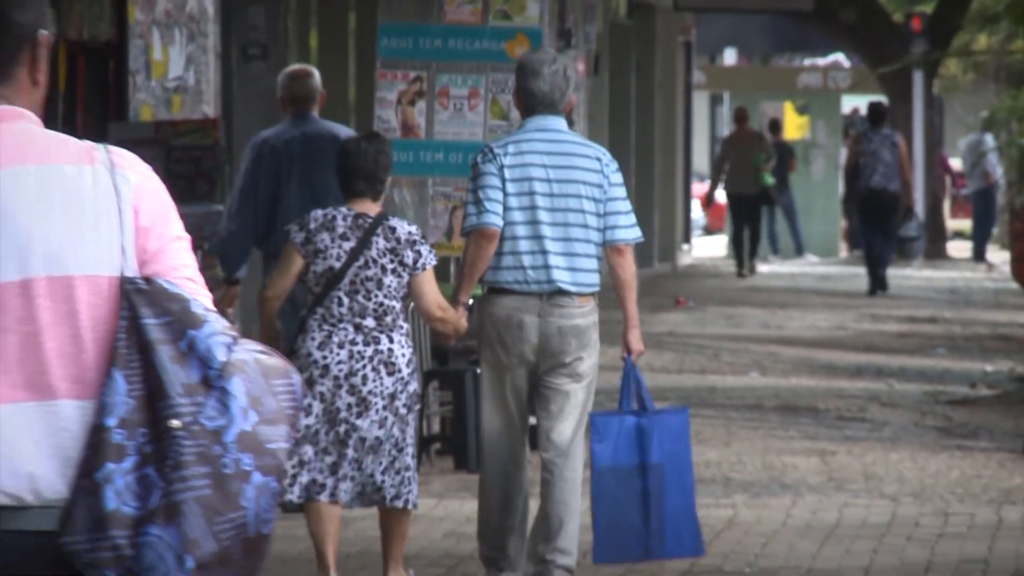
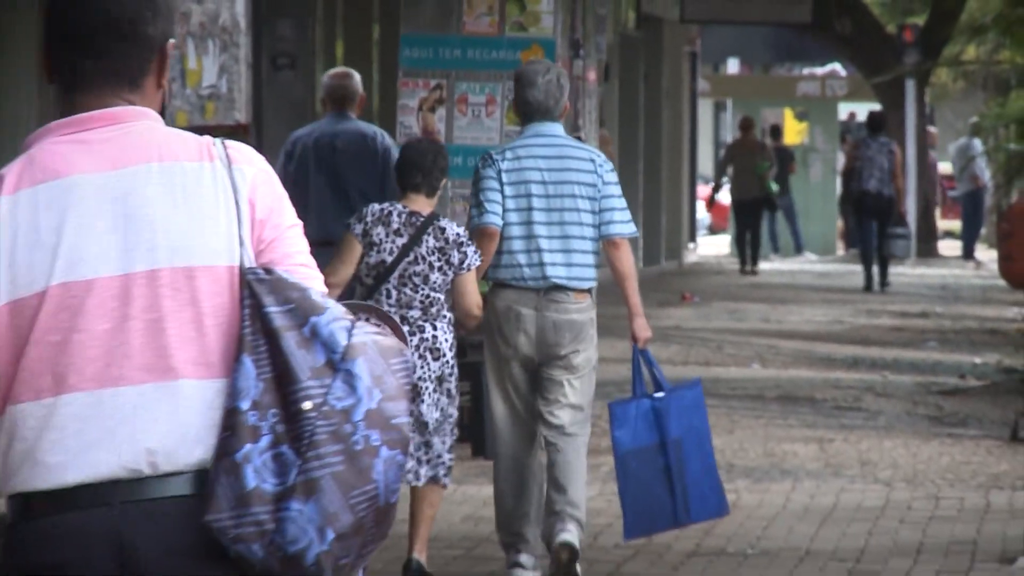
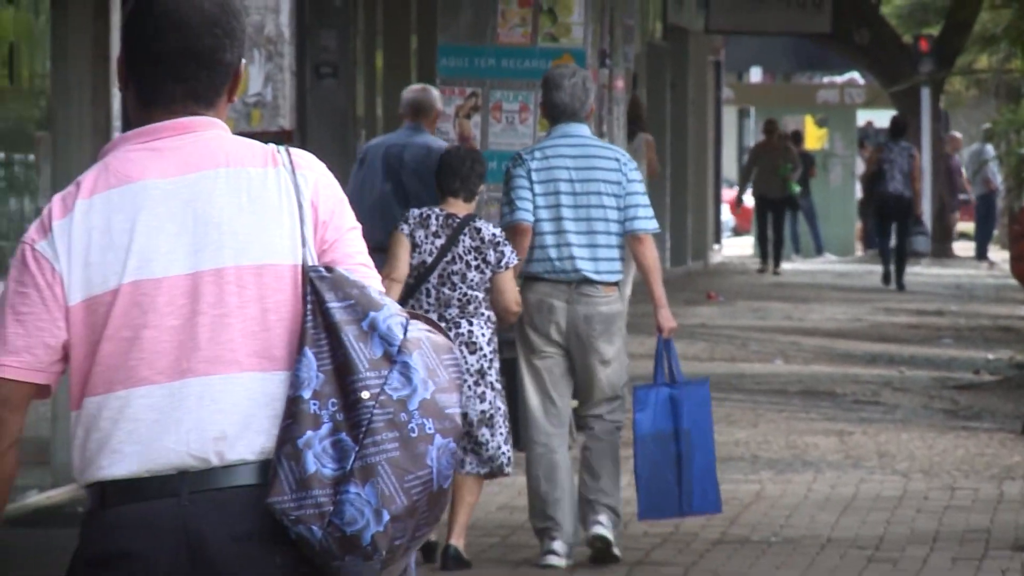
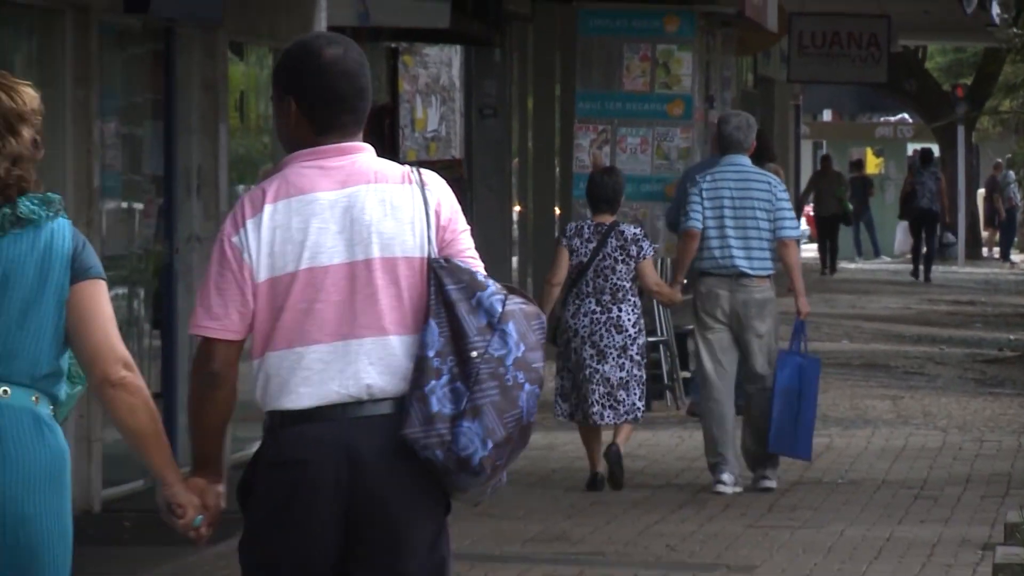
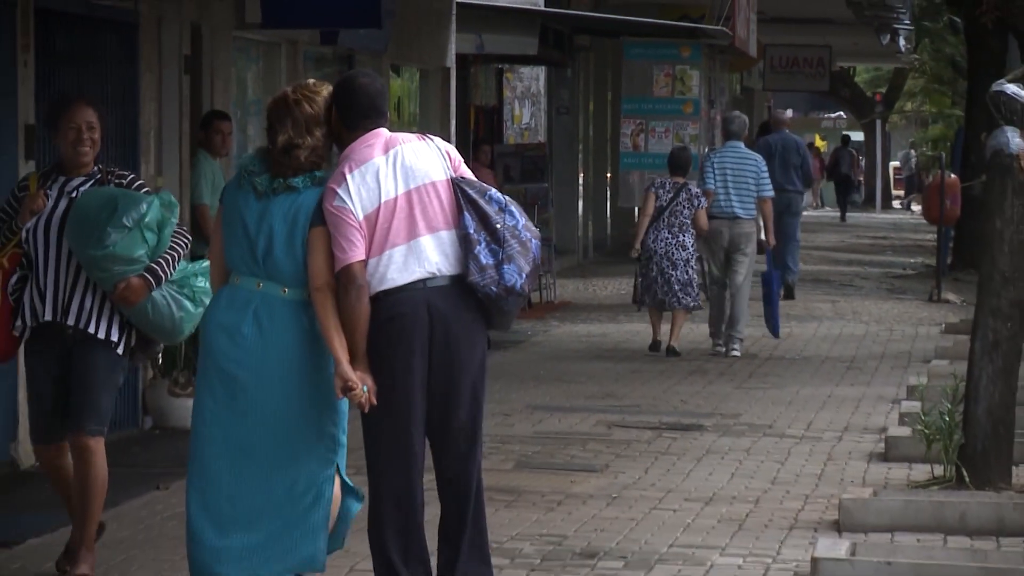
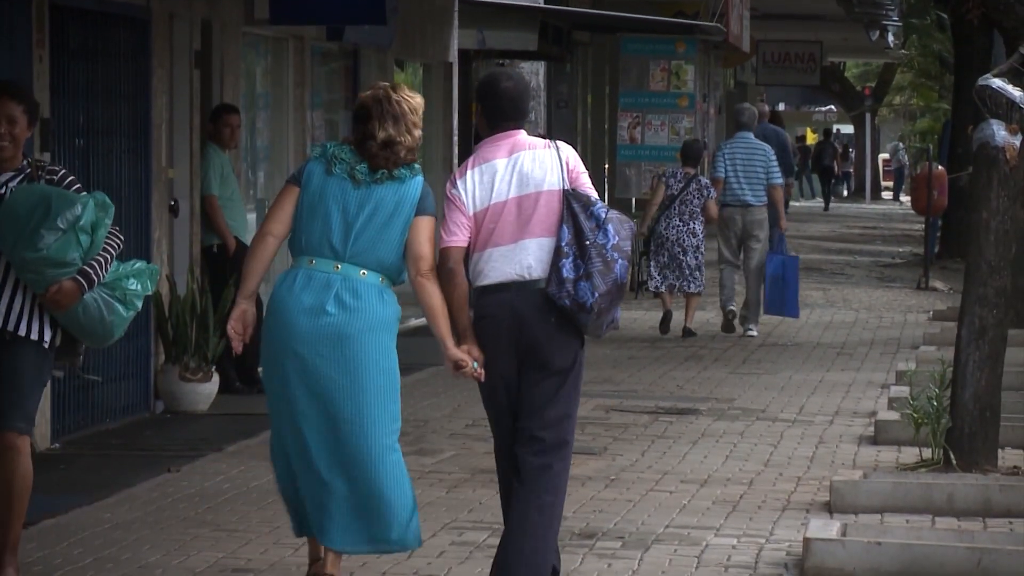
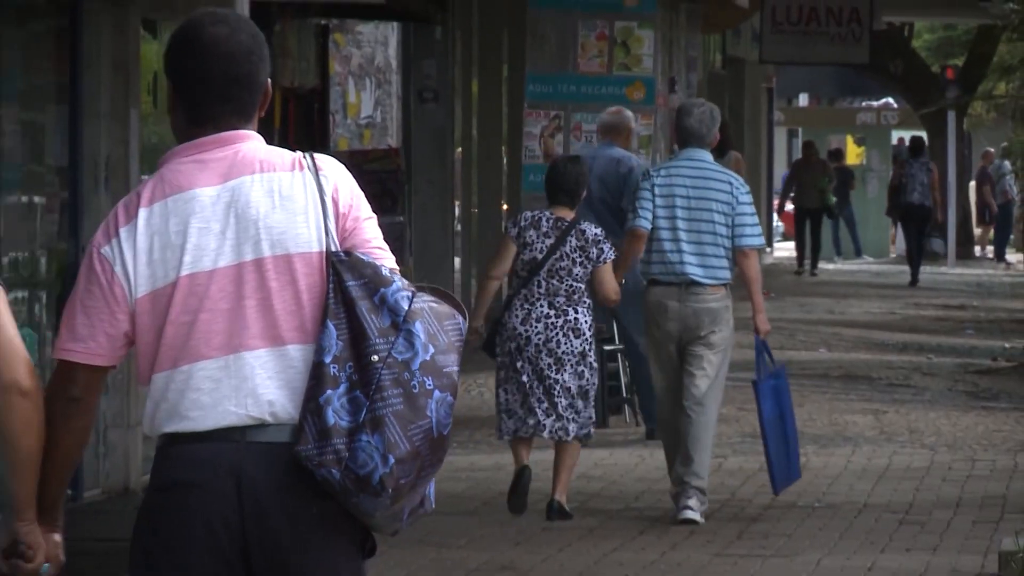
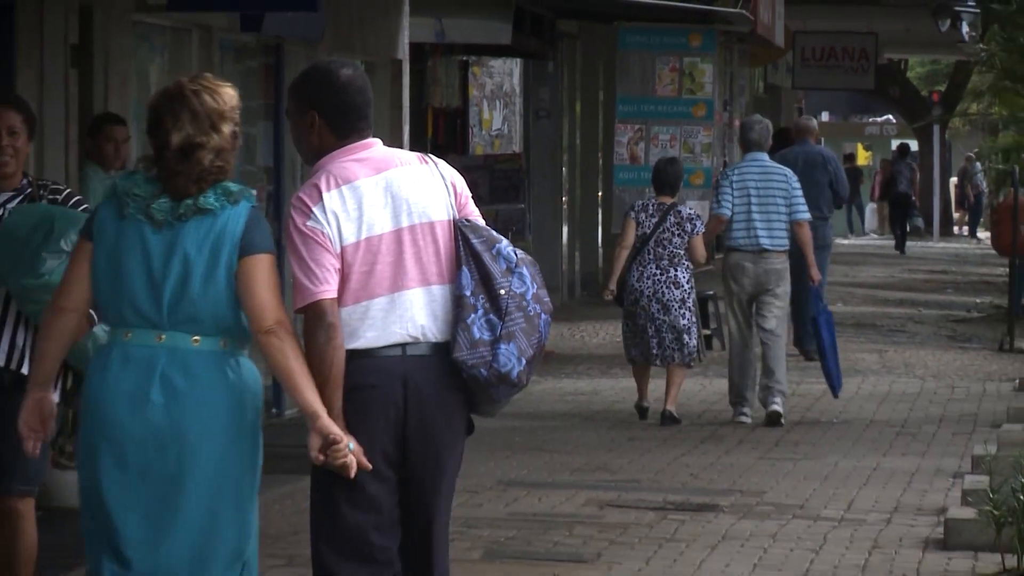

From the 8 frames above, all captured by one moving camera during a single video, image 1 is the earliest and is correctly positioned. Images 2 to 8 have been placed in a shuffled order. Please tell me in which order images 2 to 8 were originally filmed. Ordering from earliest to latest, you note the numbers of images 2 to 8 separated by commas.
2, 3, 7, 4, 8, 5, 6
